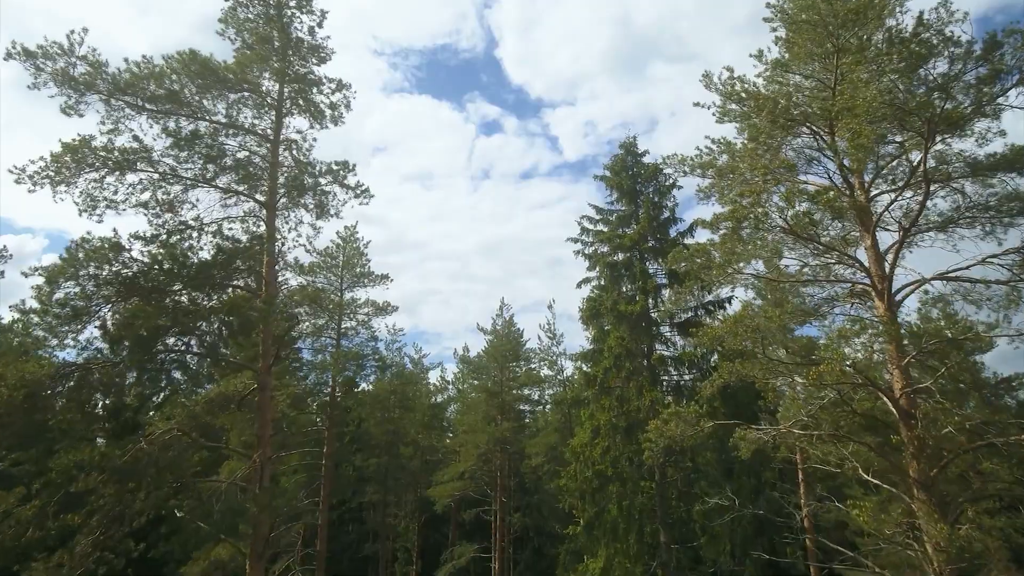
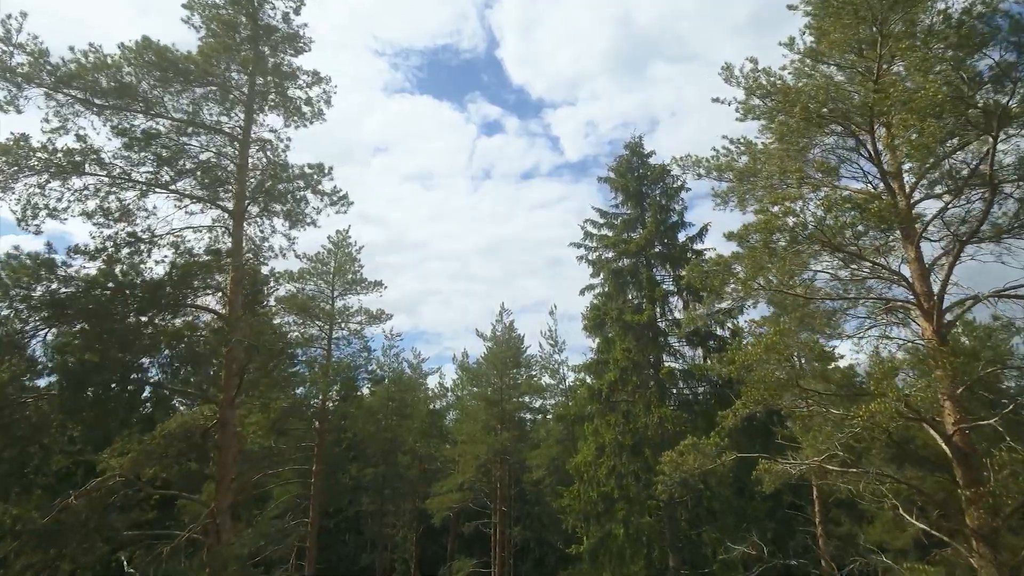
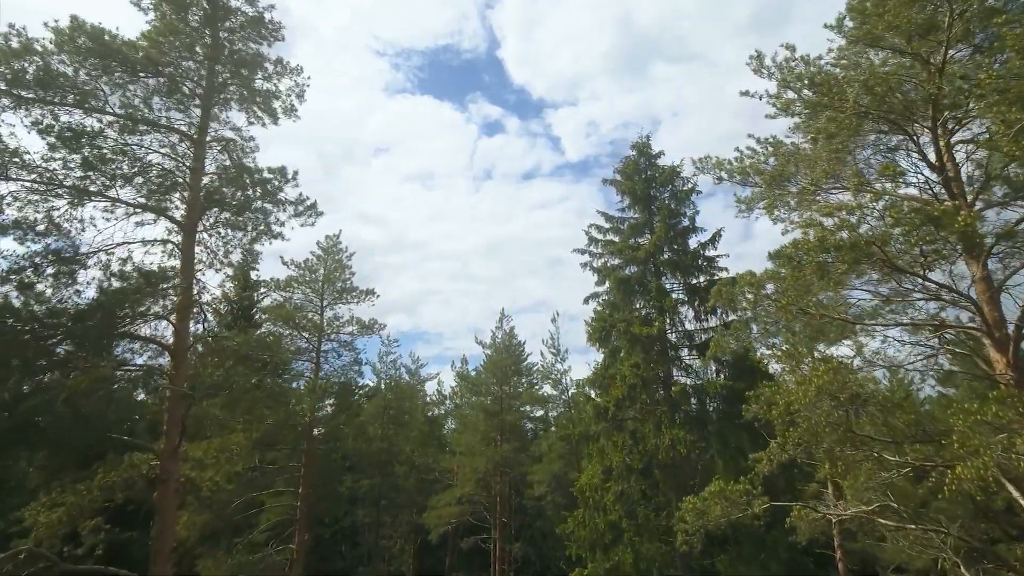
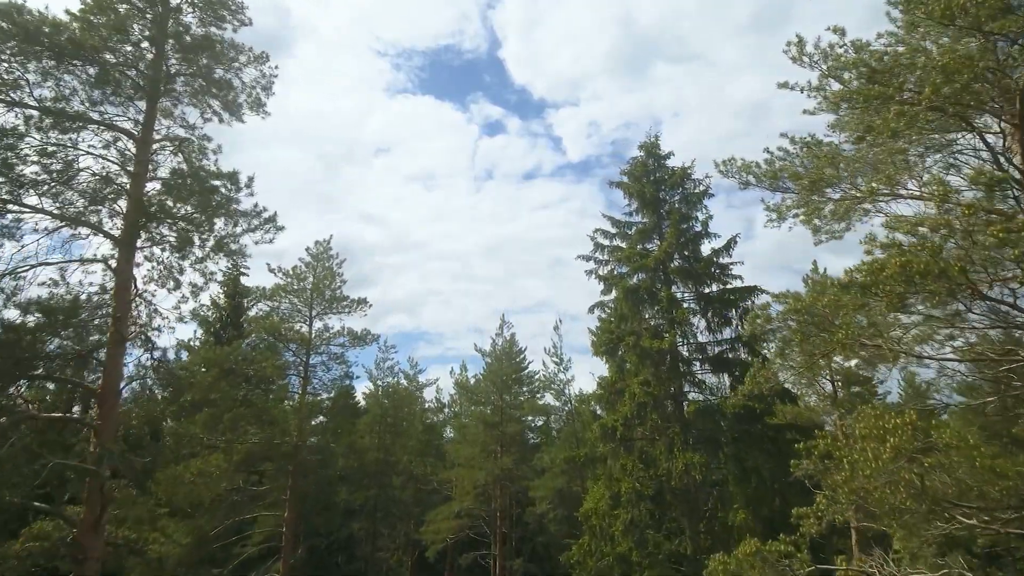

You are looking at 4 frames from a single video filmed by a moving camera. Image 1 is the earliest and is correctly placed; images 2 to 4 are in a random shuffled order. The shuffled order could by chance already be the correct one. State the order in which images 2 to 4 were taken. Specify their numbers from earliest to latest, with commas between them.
2, 3, 4
